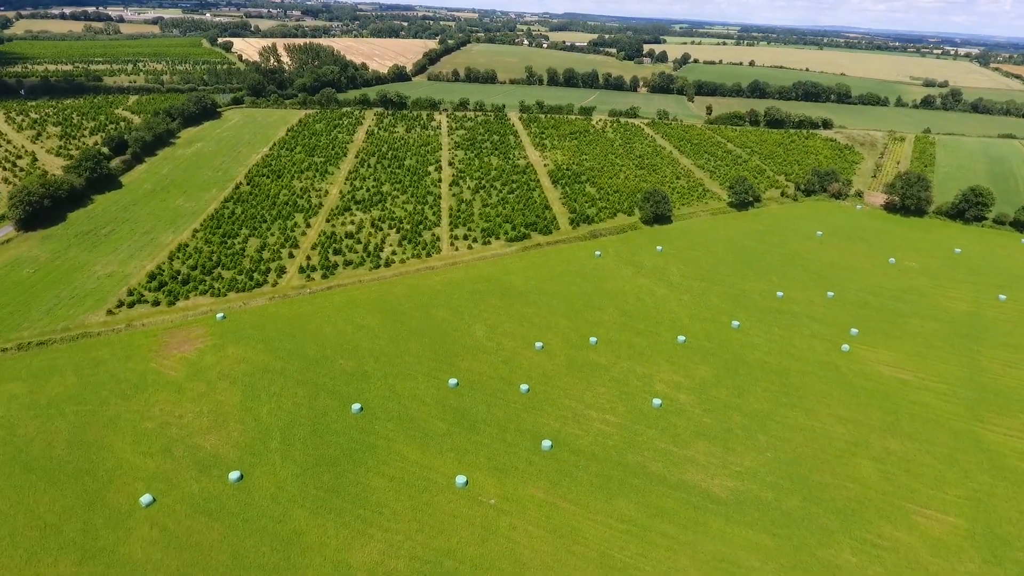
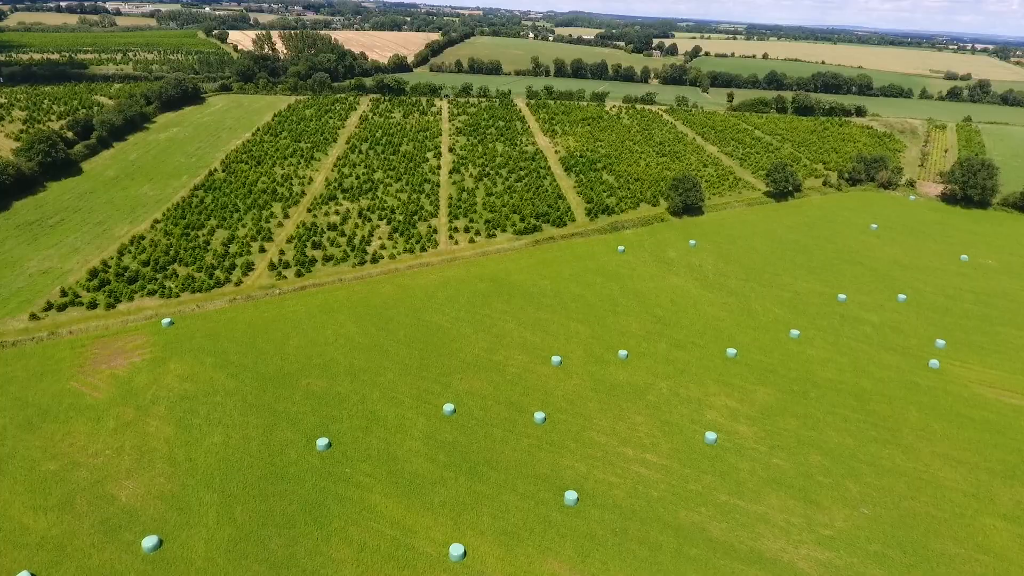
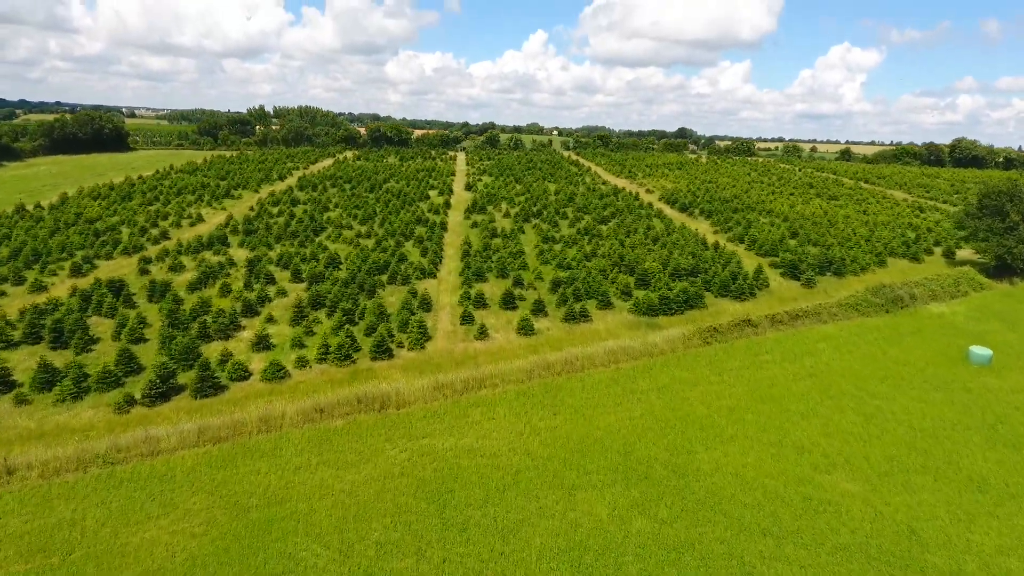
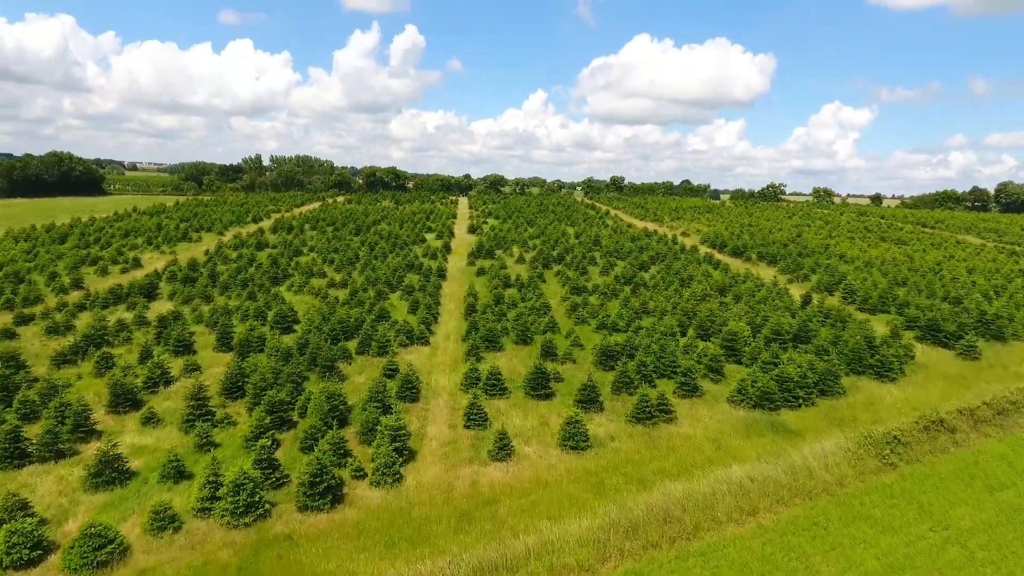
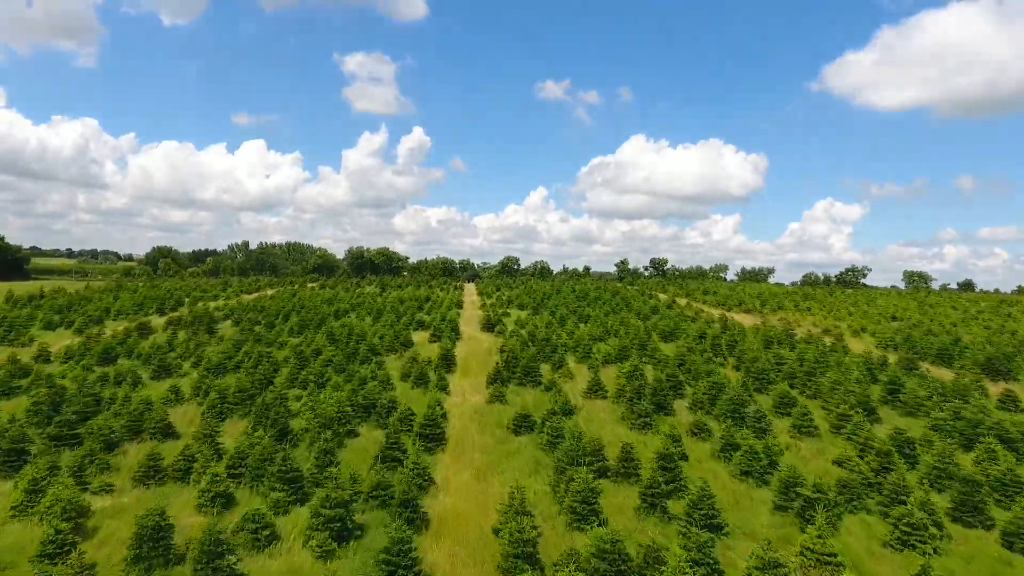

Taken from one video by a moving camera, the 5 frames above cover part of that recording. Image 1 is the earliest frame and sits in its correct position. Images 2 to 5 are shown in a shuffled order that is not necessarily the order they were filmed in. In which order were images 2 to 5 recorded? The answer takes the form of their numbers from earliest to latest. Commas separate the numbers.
2, 3, 4, 5
